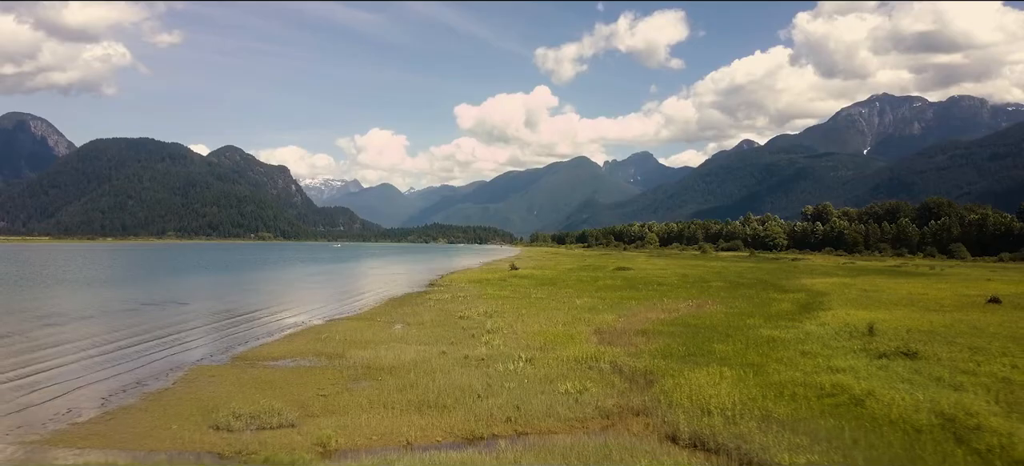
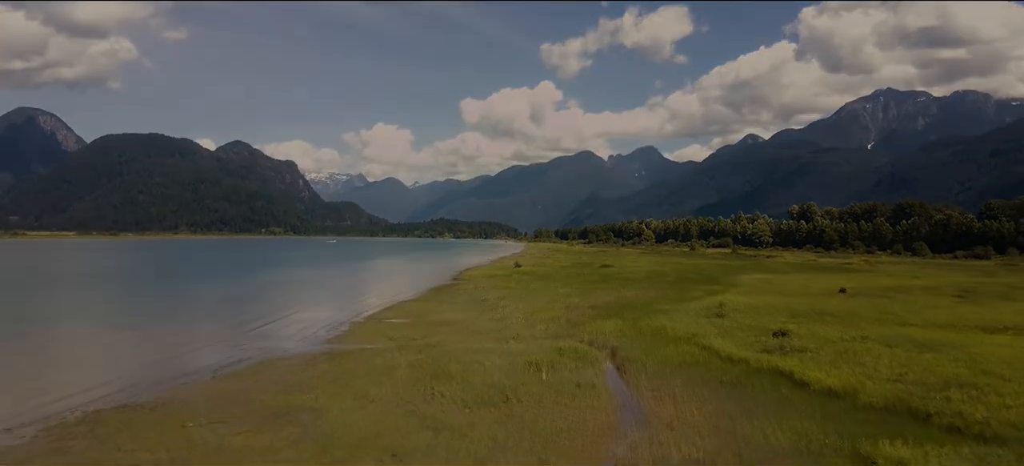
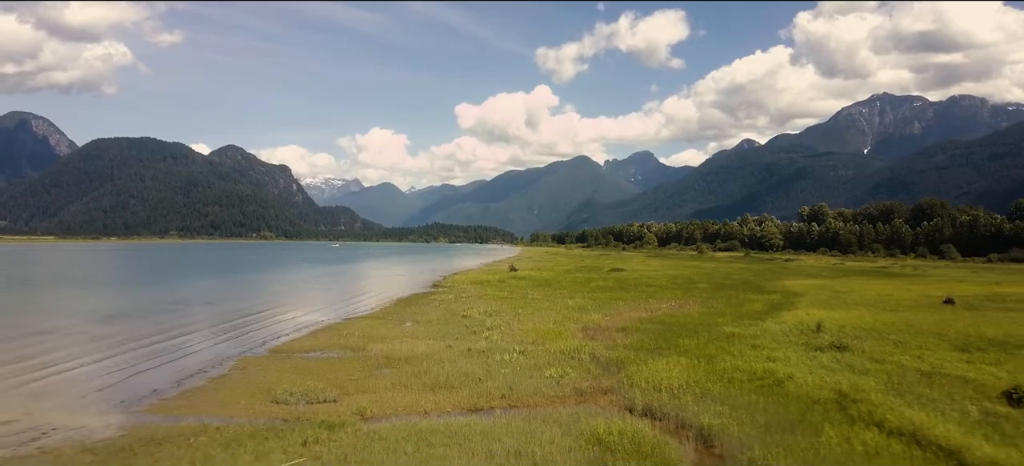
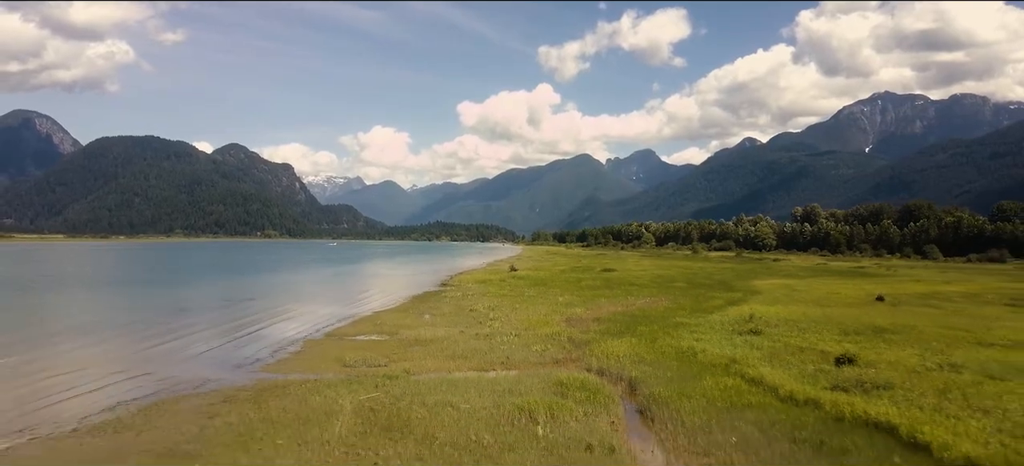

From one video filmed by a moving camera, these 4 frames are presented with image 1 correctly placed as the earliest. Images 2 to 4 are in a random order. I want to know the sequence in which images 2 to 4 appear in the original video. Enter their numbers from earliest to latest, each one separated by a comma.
3, 4, 2
